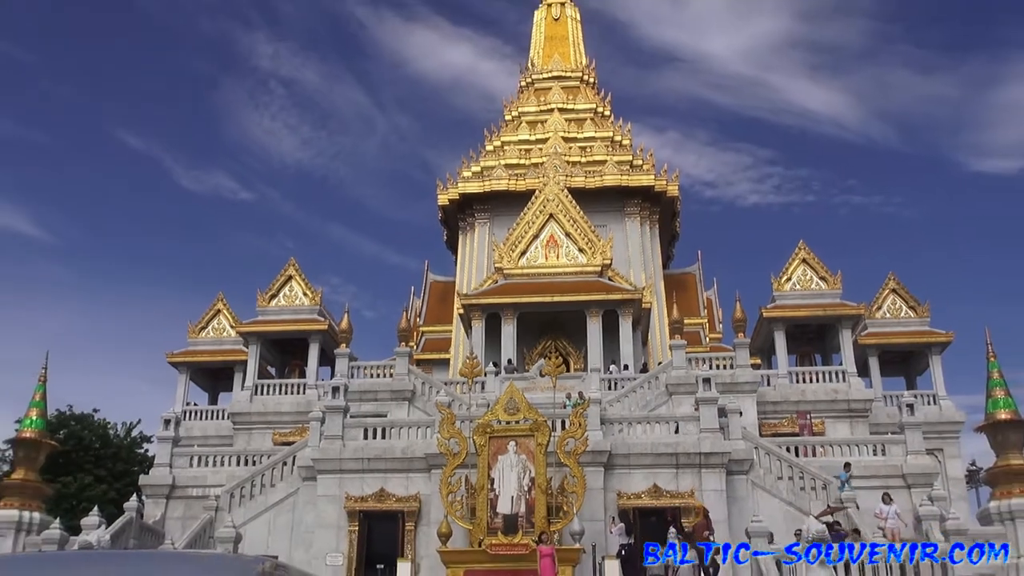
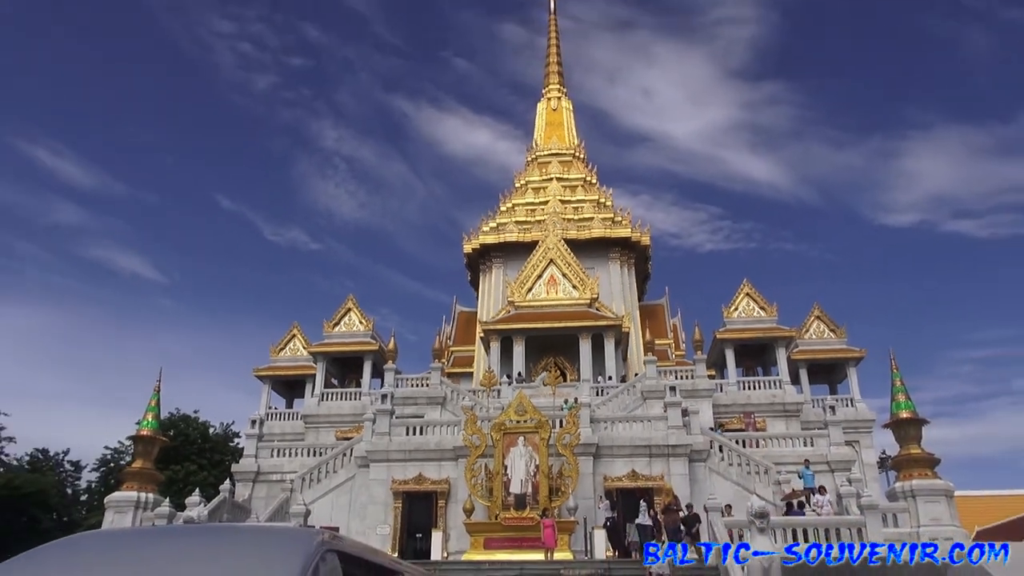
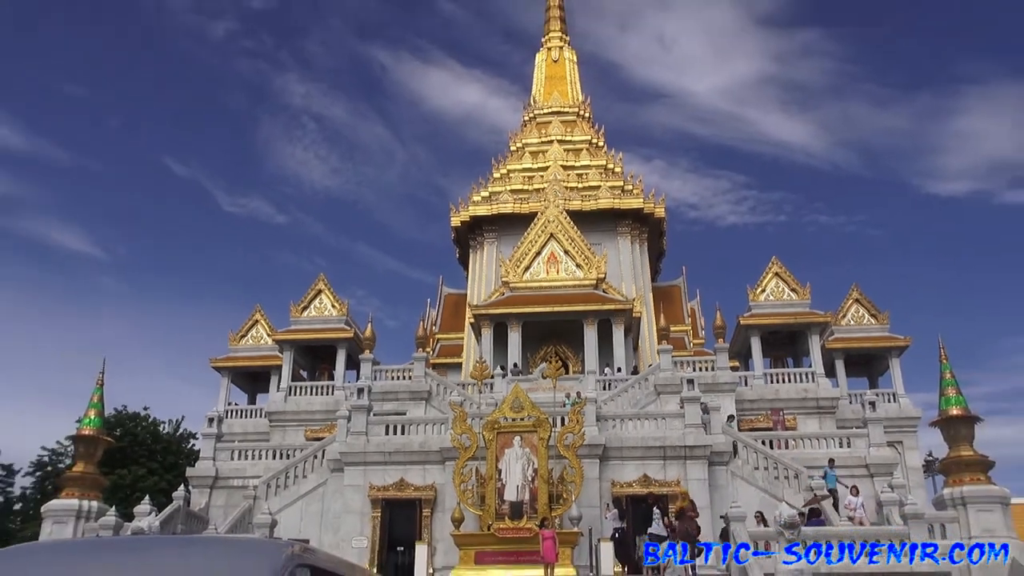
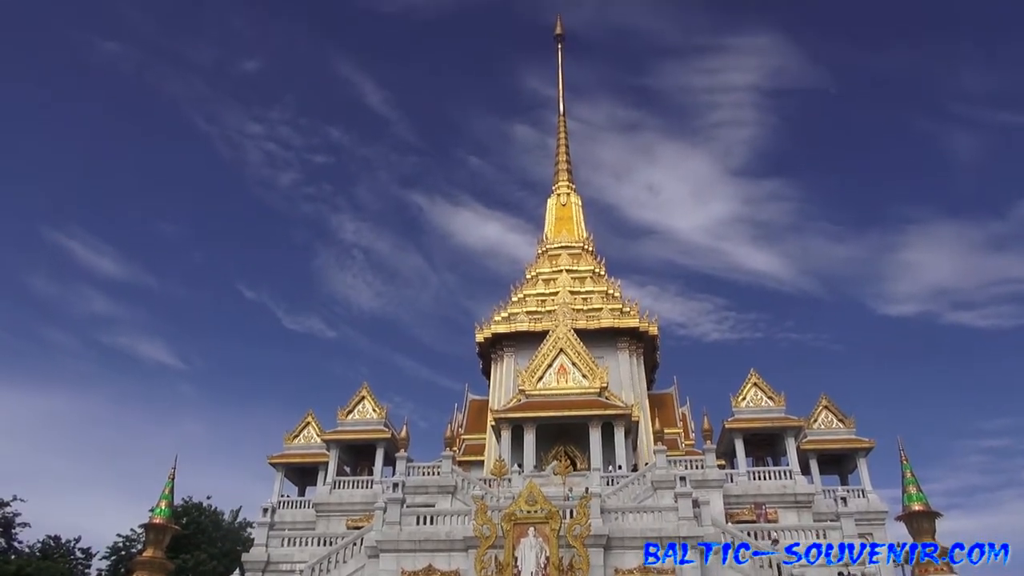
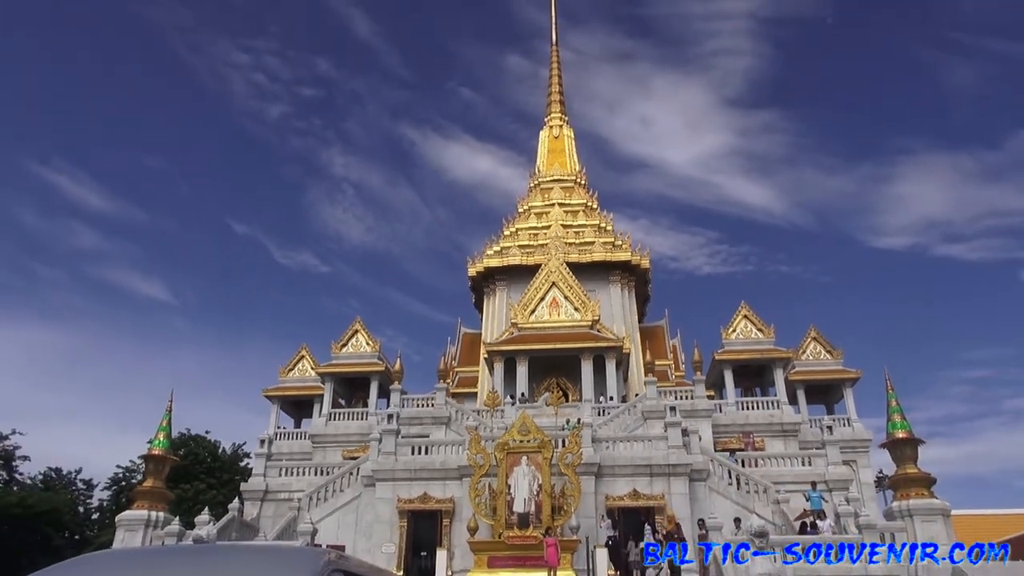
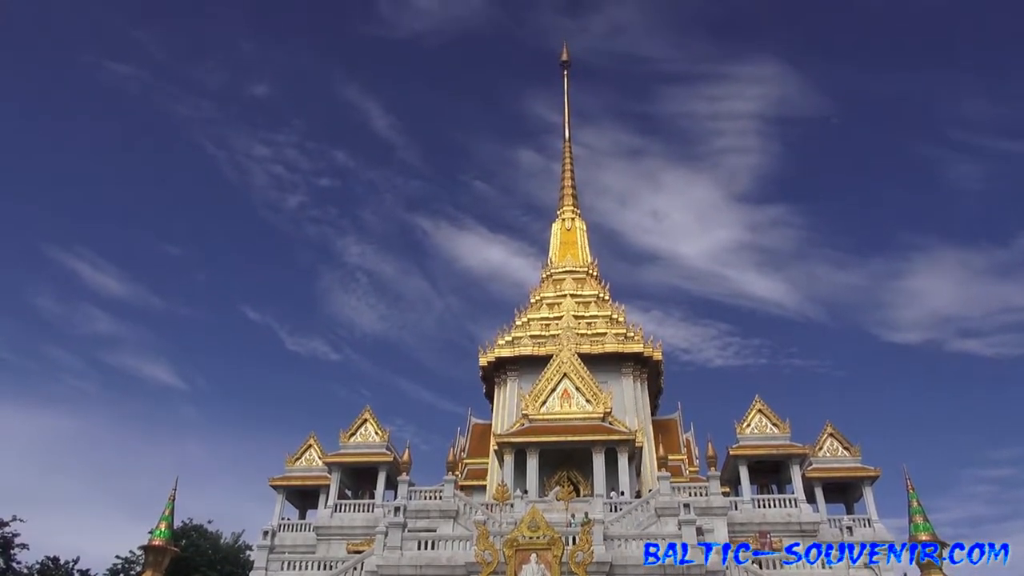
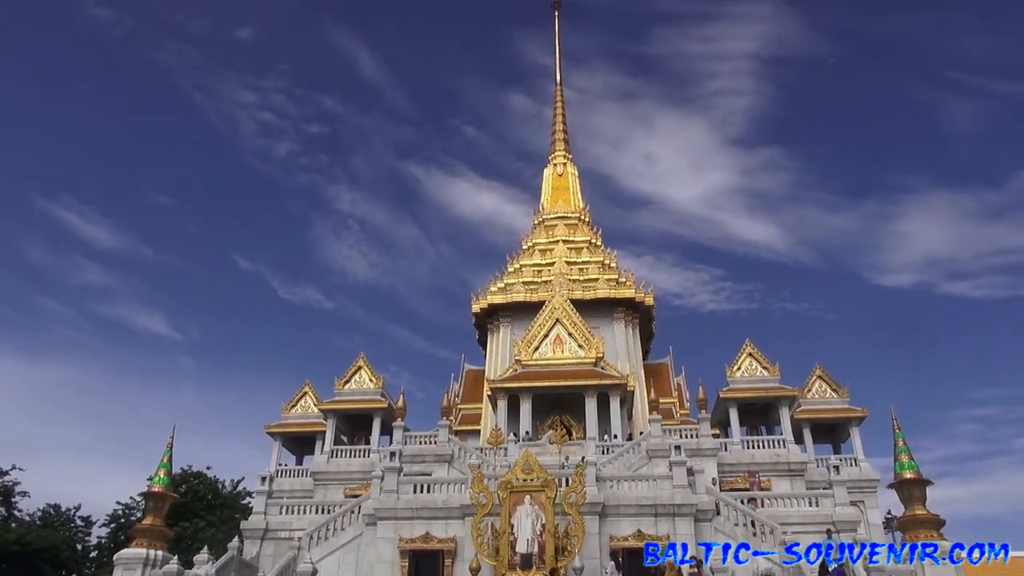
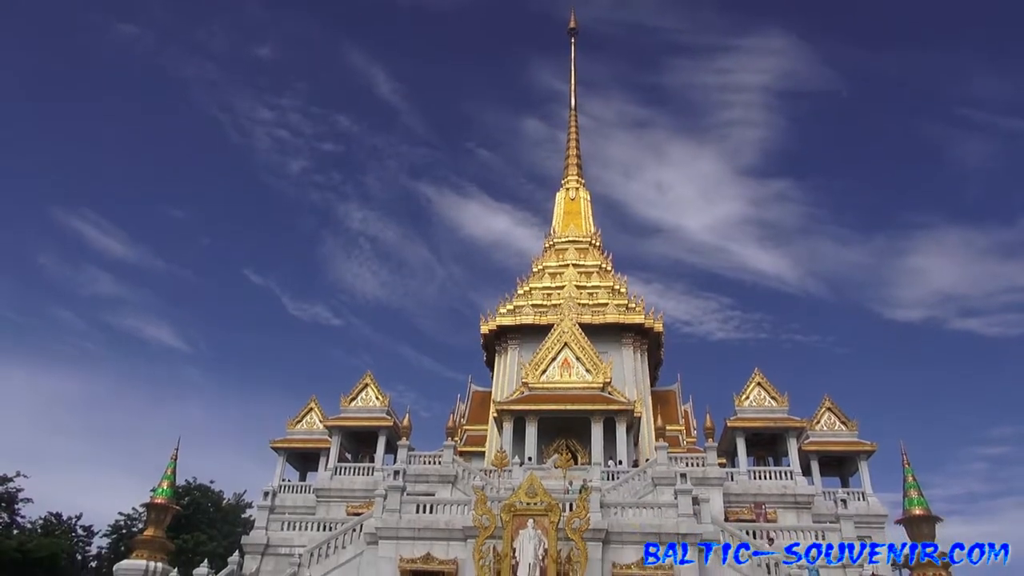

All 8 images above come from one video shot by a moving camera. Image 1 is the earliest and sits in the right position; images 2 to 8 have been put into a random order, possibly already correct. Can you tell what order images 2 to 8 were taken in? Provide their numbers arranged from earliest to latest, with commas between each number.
3, 2, 5, 7, 4, 6, 8
